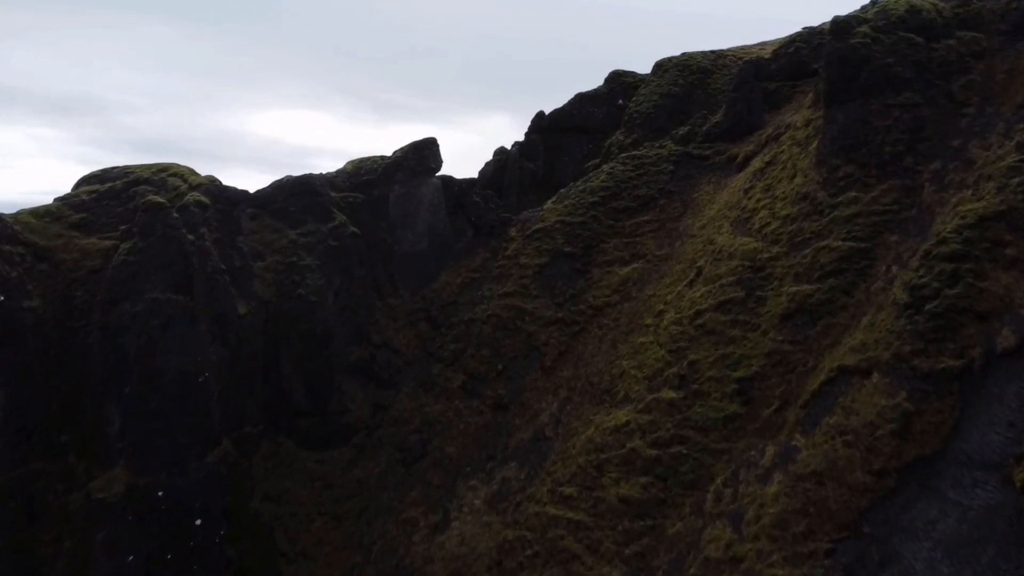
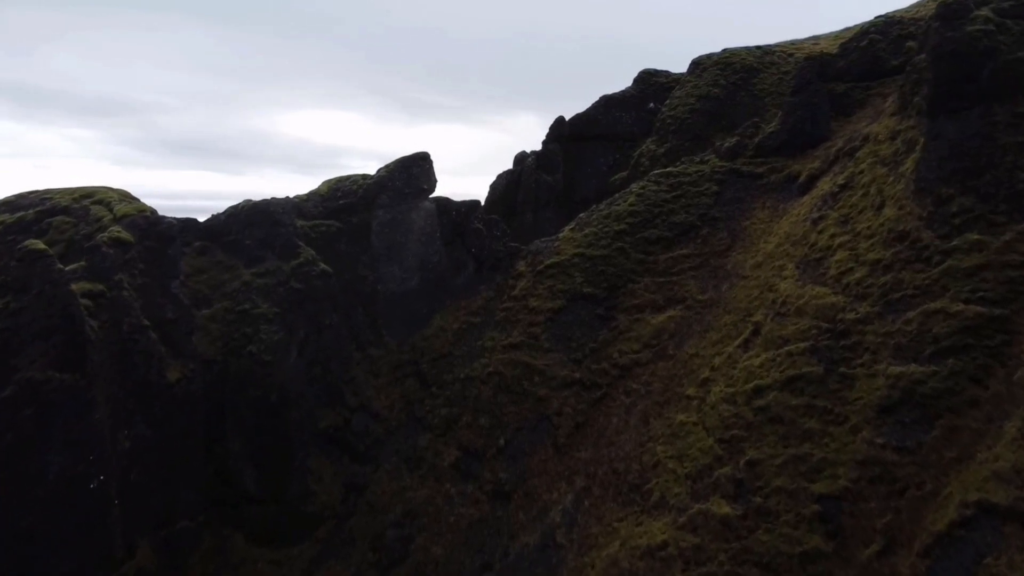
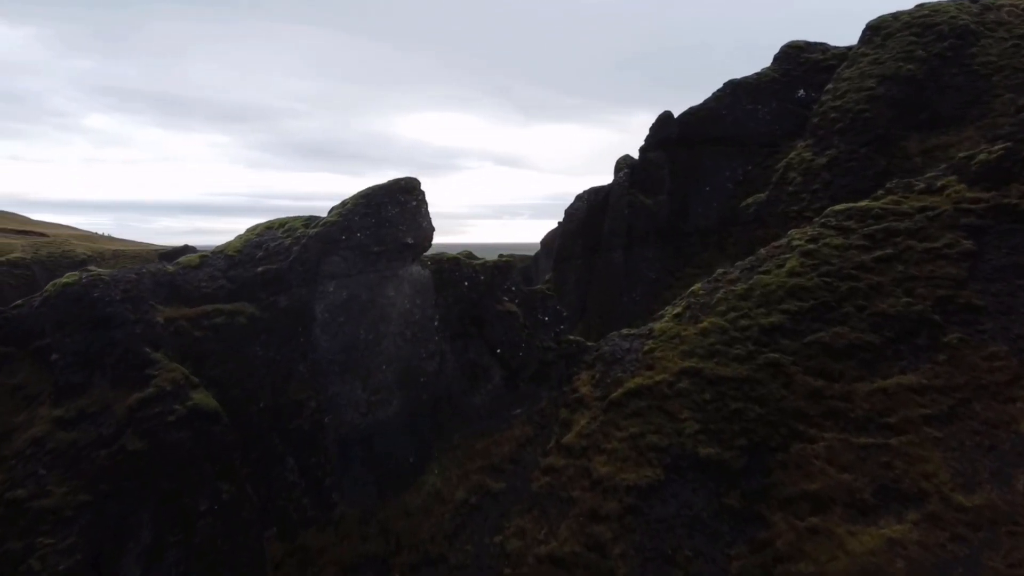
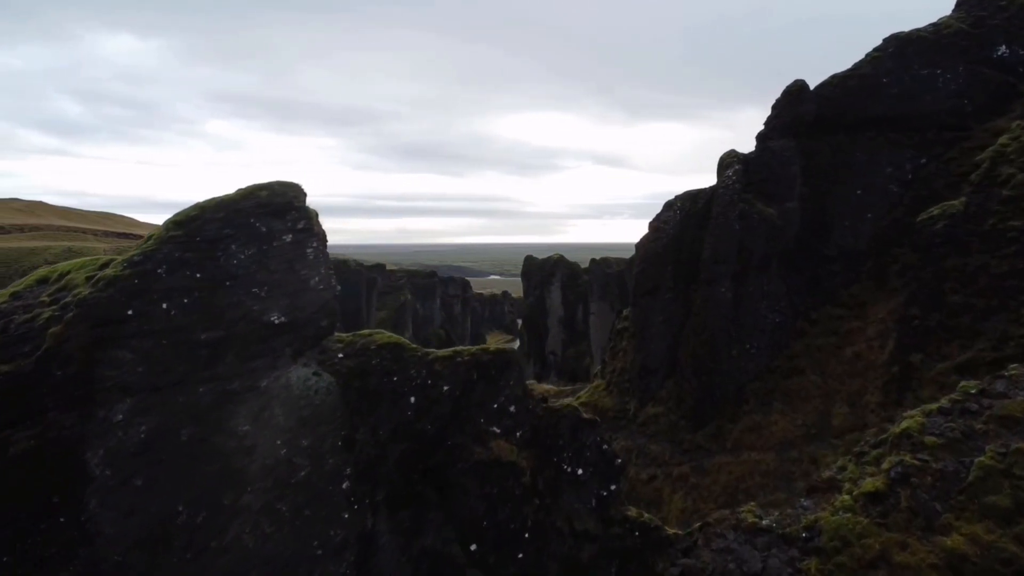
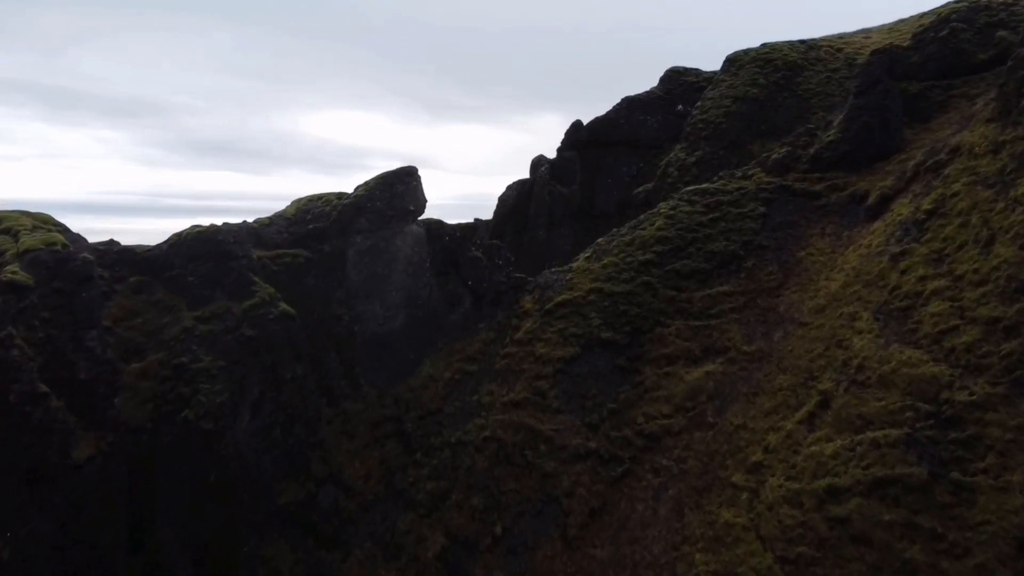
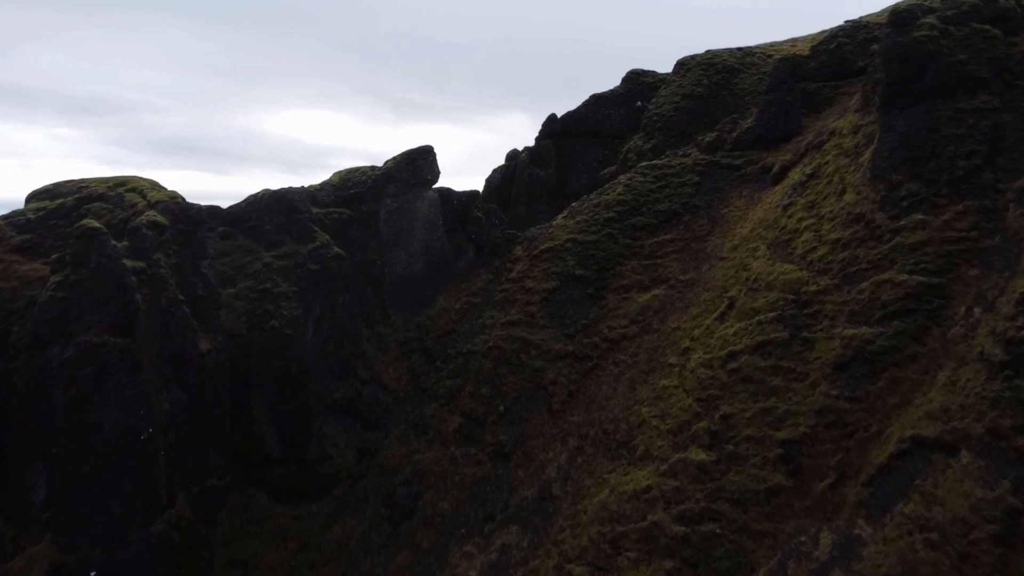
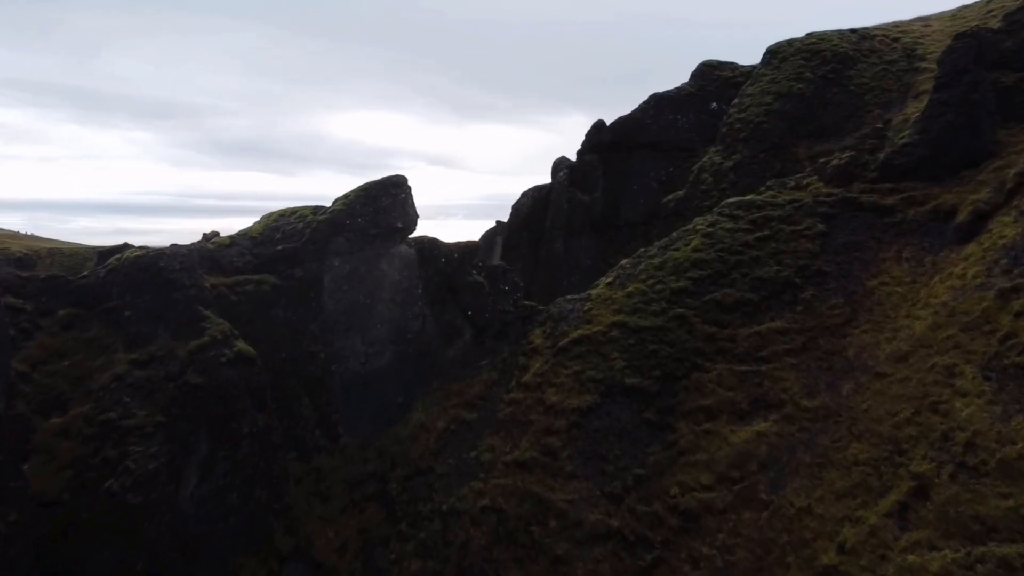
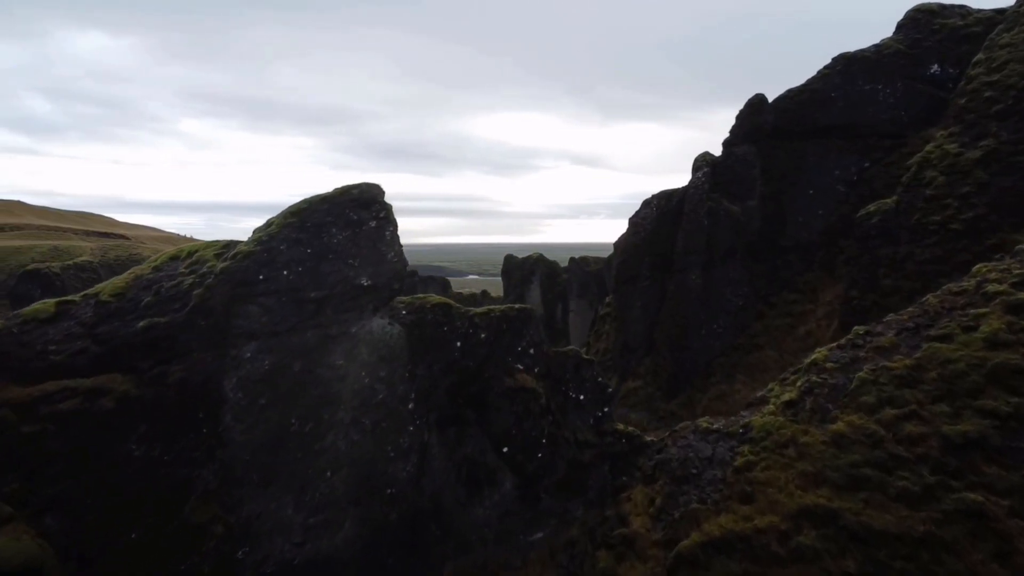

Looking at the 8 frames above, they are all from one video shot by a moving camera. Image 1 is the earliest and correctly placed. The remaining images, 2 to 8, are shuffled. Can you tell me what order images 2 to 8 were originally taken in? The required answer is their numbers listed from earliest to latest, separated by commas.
6, 2, 5, 7, 3, 8, 4
